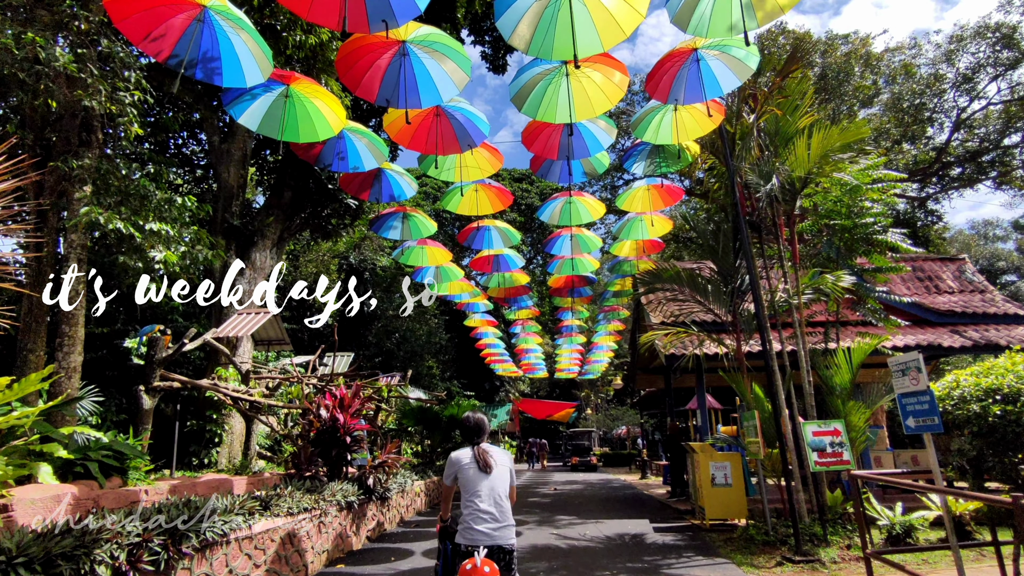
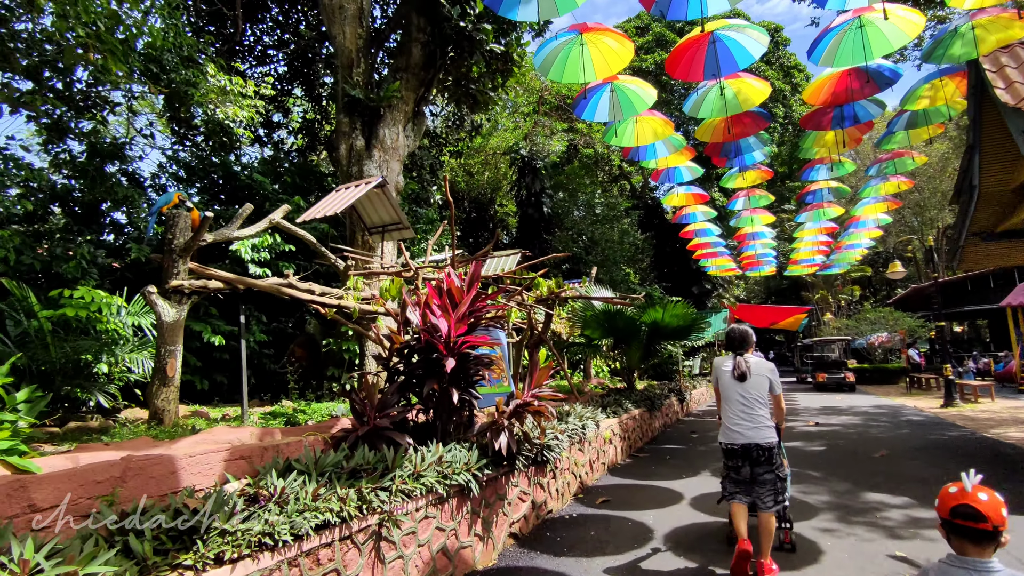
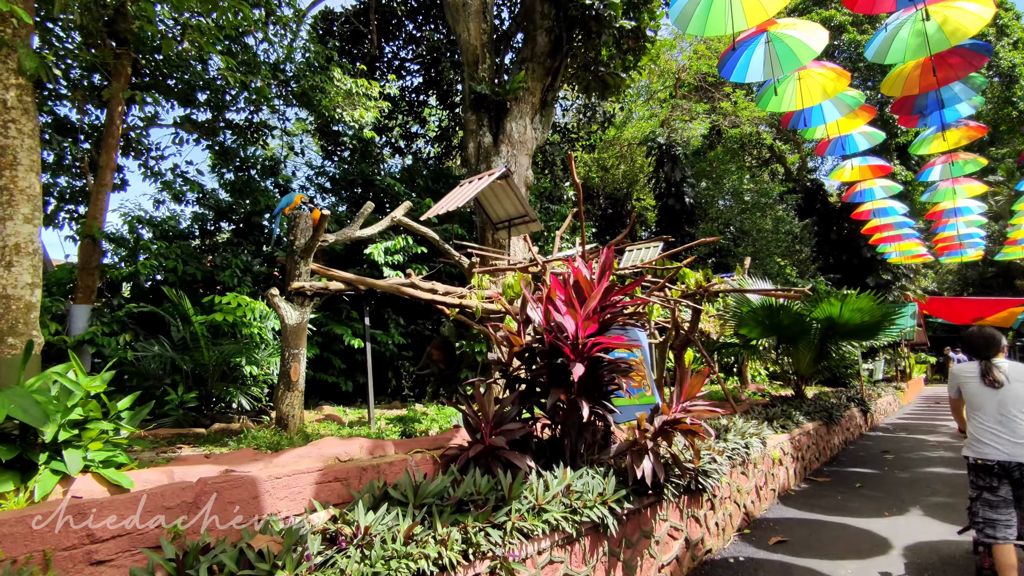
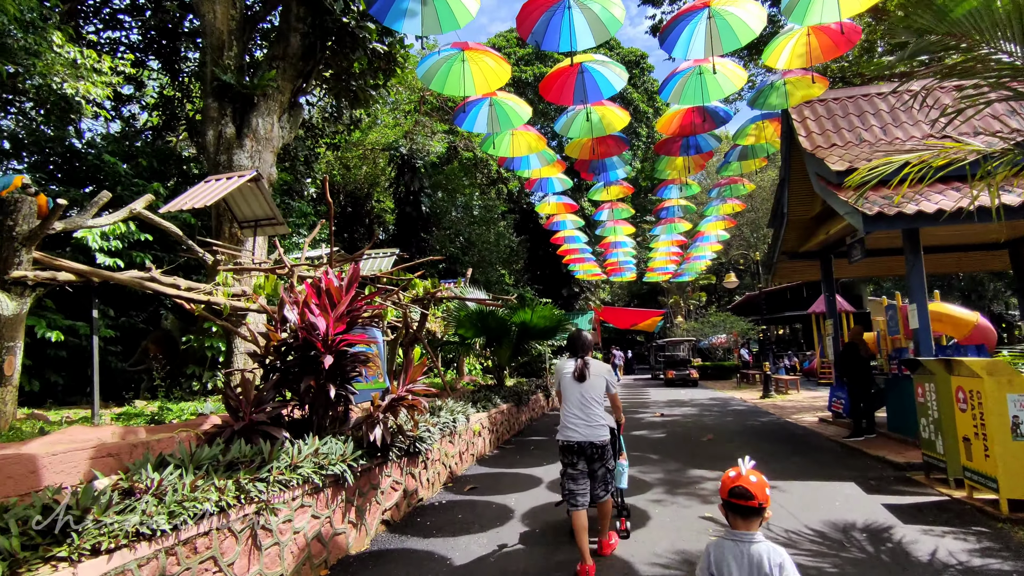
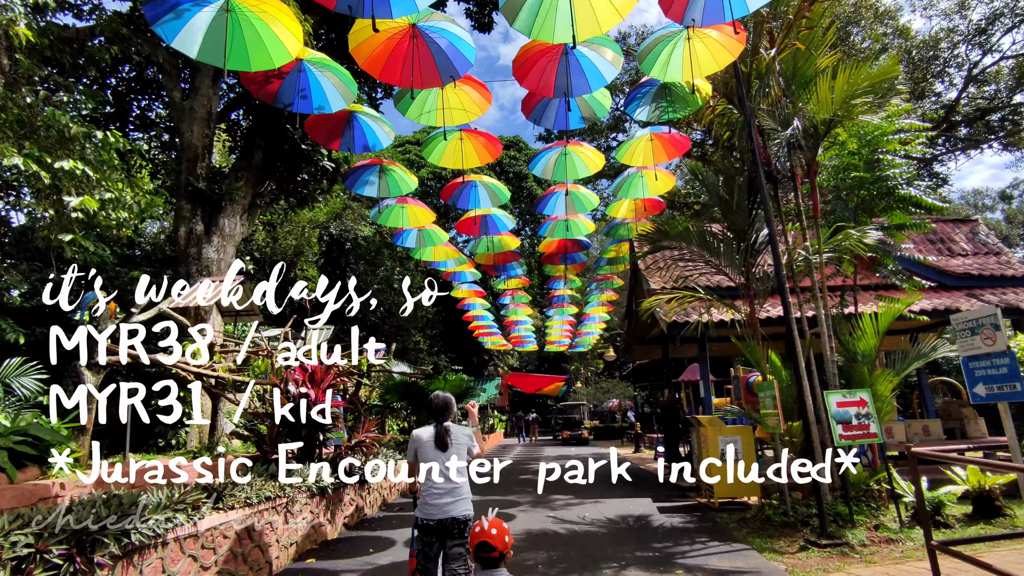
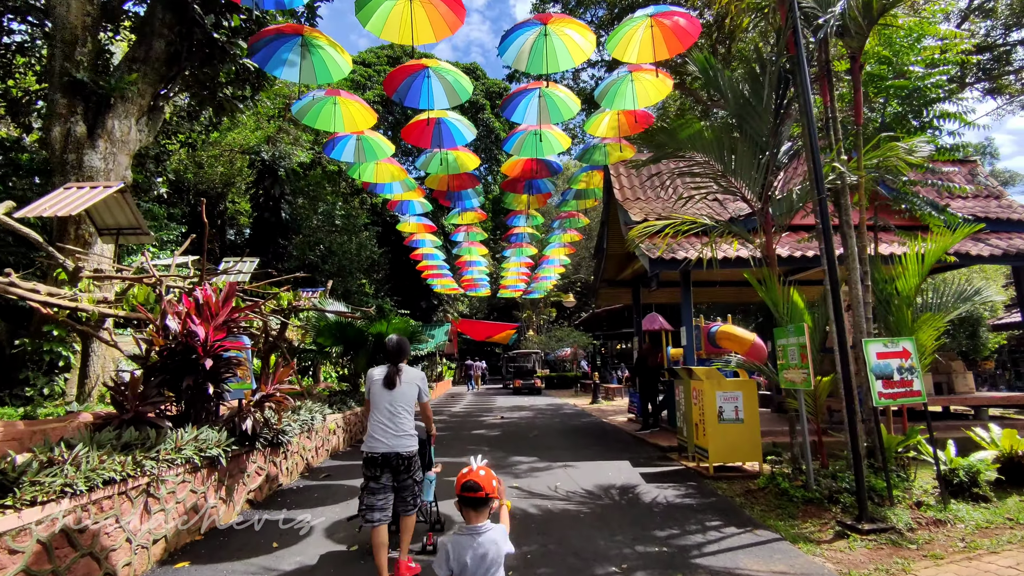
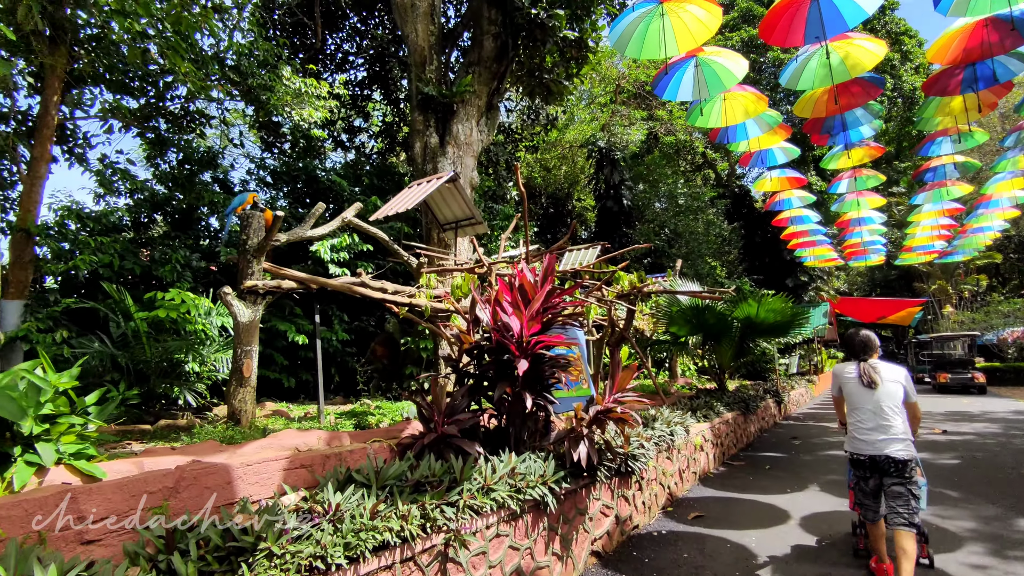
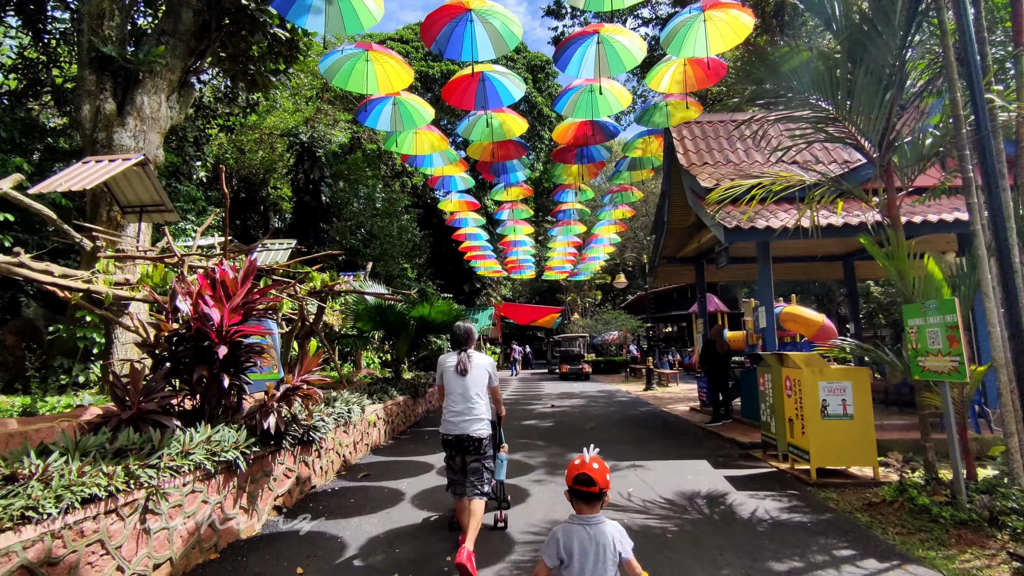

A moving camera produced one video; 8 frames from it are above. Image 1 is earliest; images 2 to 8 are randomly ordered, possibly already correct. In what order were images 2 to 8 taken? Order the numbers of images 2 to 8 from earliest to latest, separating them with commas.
5, 6, 8, 4, 2, 7, 3
